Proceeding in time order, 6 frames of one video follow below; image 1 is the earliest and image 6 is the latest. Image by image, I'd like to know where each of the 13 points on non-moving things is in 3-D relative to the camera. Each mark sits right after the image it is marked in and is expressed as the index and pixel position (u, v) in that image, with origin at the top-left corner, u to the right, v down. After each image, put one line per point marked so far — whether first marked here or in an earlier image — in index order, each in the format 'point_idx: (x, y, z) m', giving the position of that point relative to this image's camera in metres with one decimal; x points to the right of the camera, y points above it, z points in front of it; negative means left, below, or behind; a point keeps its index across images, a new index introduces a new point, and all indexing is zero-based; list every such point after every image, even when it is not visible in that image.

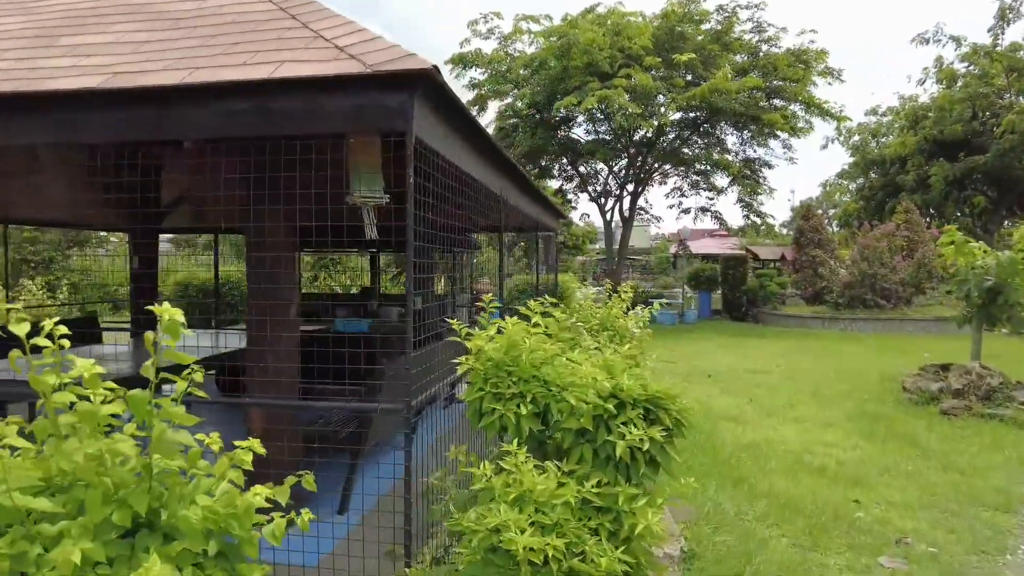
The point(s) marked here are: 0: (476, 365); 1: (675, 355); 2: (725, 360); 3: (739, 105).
0: (-0.1, -0.2, +1.9) m
1: (+2.3, -0.9, +9.1) m
2: (+2.9, -1.0, +8.9) m
3: (+4.6, +3.7, +13.2) m
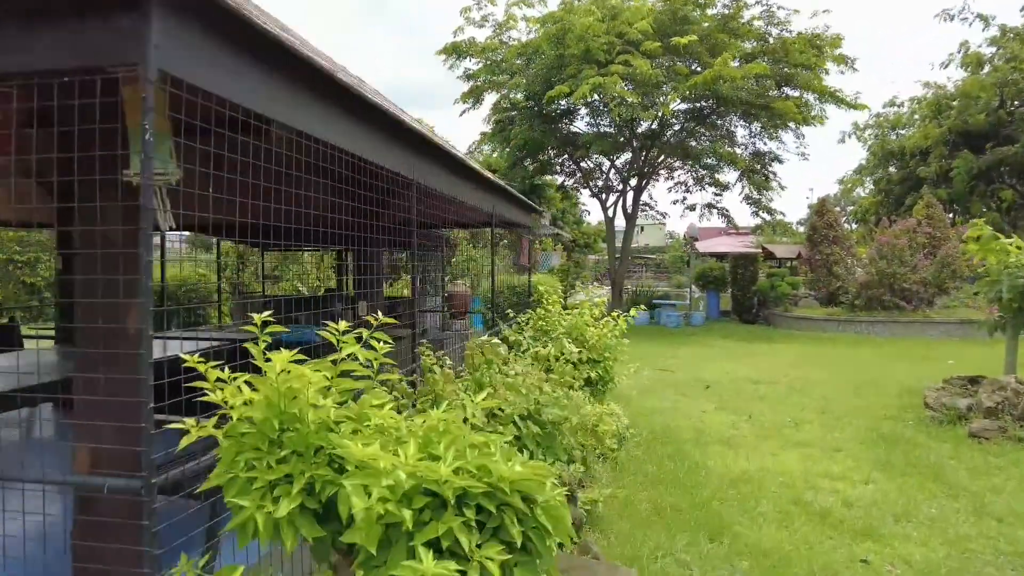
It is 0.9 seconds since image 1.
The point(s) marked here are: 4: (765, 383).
0: (-0.5, -0.3, +1.2) m
1: (+2.1, -1.0, +8.4) m
2: (+2.7, -1.0, +8.1) m
3: (+4.5, +3.7, +12.4) m
4: (+2.8, -1.1, +7.2) m
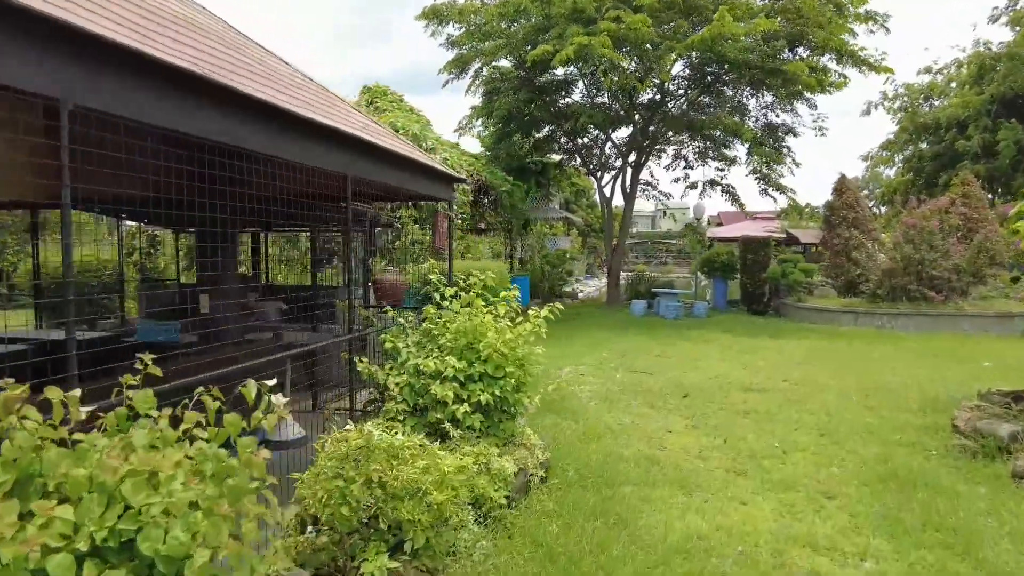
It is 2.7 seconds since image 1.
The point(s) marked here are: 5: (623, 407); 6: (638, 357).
0: (-1.3, -0.3, +0.1) m
1: (+1.6, -0.8, +7.1) m
2: (+2.2, -0.9, +6.9) m
3: (+4.1, +3.9, +11.0) m
4: (+2.3, -0.9, +6.0) m
5: (+0.9, -1.0, +5.3) m
6: (+1.5, -0.8, +7.5) m
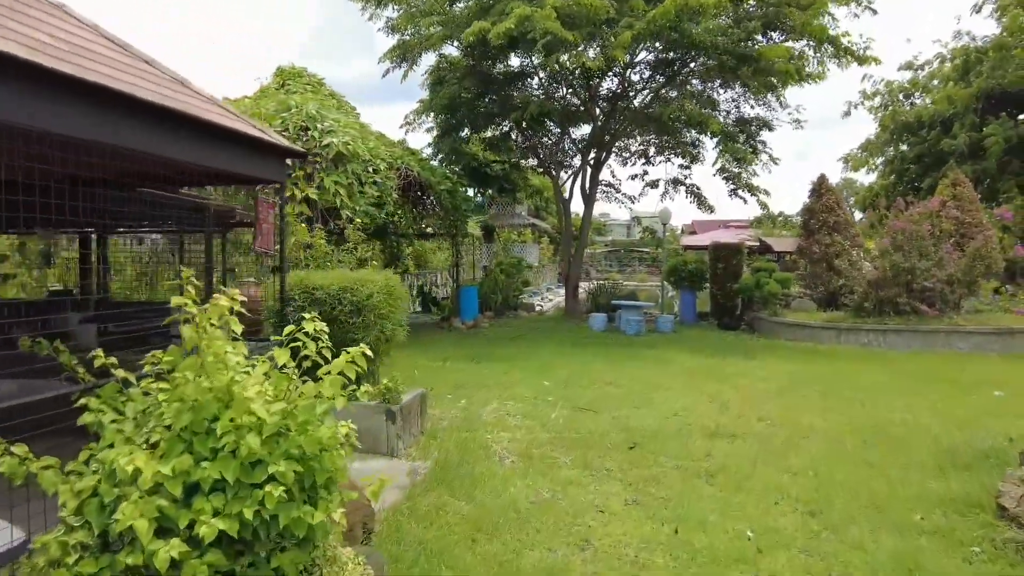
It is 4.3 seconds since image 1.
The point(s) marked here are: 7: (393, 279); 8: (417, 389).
0: (-1.8, -0.3, -1.4) m
1: (+0.8, -1.0, +5.8) m
2: (+1.4, -1.0, +5.6) m
3: (+3.2, +3.7, +9.8) m
4: (+1.6, -1.1, +4.7) m
5: (+0.2, -1.1, +3.9) m
6: (+0.7, -0.9, +6.2) m
7: (-0.8, +0.1, +4.3) m
8: (-0.7, -0.7, +4.5) m
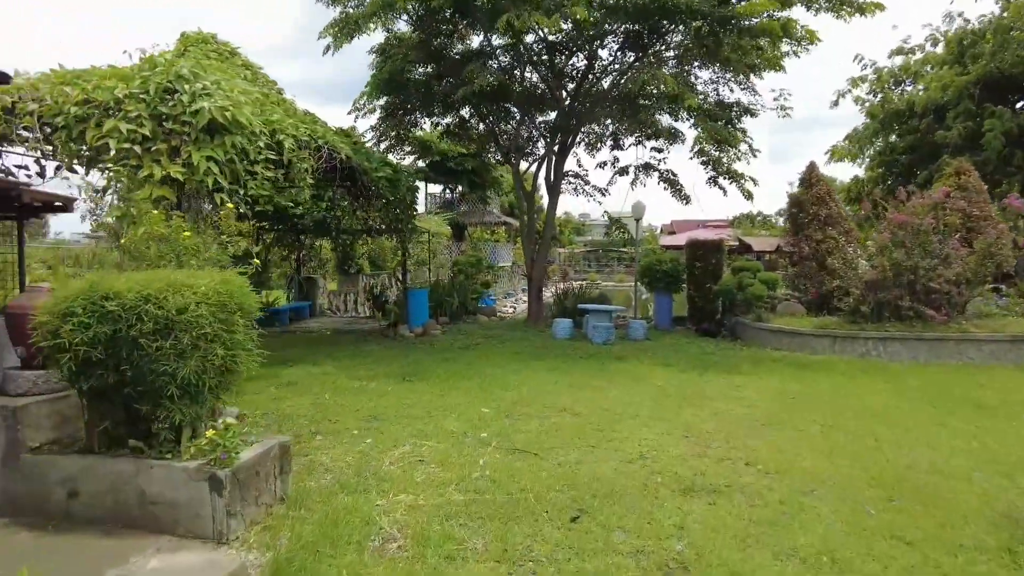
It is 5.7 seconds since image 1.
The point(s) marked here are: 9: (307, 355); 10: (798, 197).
0: (-2.1, -0.4, -2.6) m
1: (+0.3, -1.0, +4.6) m
2: (+0.9, -1.0, +4.4) m
3: (+2.6, +3.7, +8.6) m
4: (+1.1, -1.1, +3.5) m
5: (-0.3, -1.1, +2.7) m
6: (+0.1, -1.0, +4.9) m
7: (-1.3, 0.0, +3.1) m
8: (-1.2, -0.7, +3.2) m
9: (-2.5, -0.8, +7.9) m
10: (+4.1, +1.3, +9.2) m
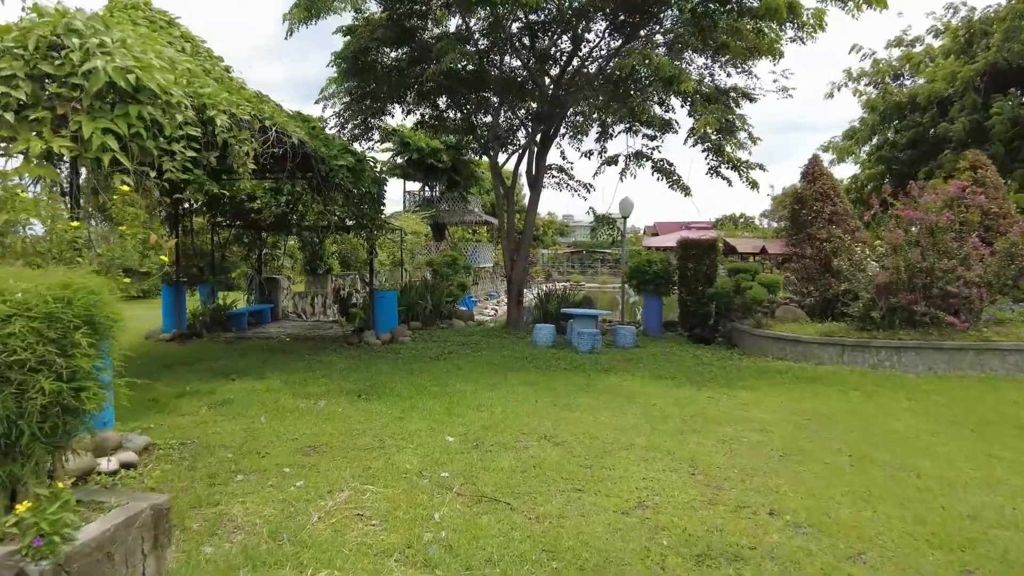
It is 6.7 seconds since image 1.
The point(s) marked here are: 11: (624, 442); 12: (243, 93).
0: (-2.1, -0.4, -3.5) m
1: (+0.1, -1.0, +3.8) m
2: (+0.7, -1.1, +3.6) m
3: (+2.3, +3.7, +7.9) m
4: (+0.9, -1.1, +2.7) m
5: (-0.4, -1.1, +1.8) m
6: (0.0, -1.0, +4.1) m
7: (-1.4, 0.0, +2.2) m
8: (-1.3, -0.8, +2.4) m
9: (-2.8, -0.8, +7.0) m
10: (+3.8, +1.2, +8.4) m
11: (+0.7, -1.0, +4.2) m
12: (-2.6, +1.9, +6.3) m
